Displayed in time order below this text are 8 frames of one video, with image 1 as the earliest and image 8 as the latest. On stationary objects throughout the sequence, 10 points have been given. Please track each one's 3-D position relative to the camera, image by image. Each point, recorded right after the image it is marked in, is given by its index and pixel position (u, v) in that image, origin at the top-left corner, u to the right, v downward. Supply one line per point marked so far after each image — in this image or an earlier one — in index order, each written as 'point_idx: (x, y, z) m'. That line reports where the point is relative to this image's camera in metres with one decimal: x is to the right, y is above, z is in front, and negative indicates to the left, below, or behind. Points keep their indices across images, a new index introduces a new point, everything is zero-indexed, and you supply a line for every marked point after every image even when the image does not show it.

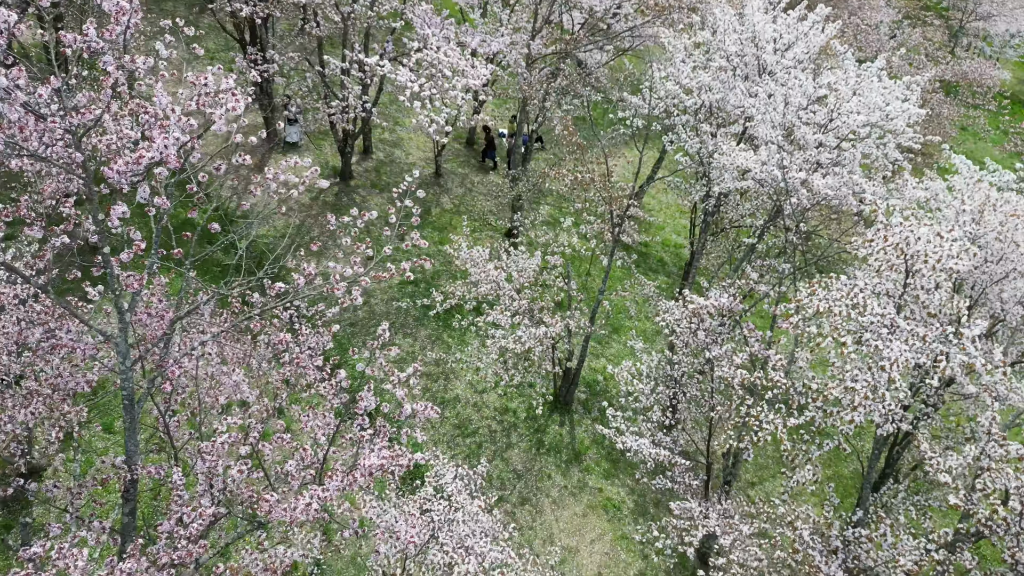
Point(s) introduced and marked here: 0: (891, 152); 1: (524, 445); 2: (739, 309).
0: (+8.6, +3.1, +15.7) m
1: (+0.3, -4.1, +18.3) m
2: (+4.6, -0.4, +14.1) m
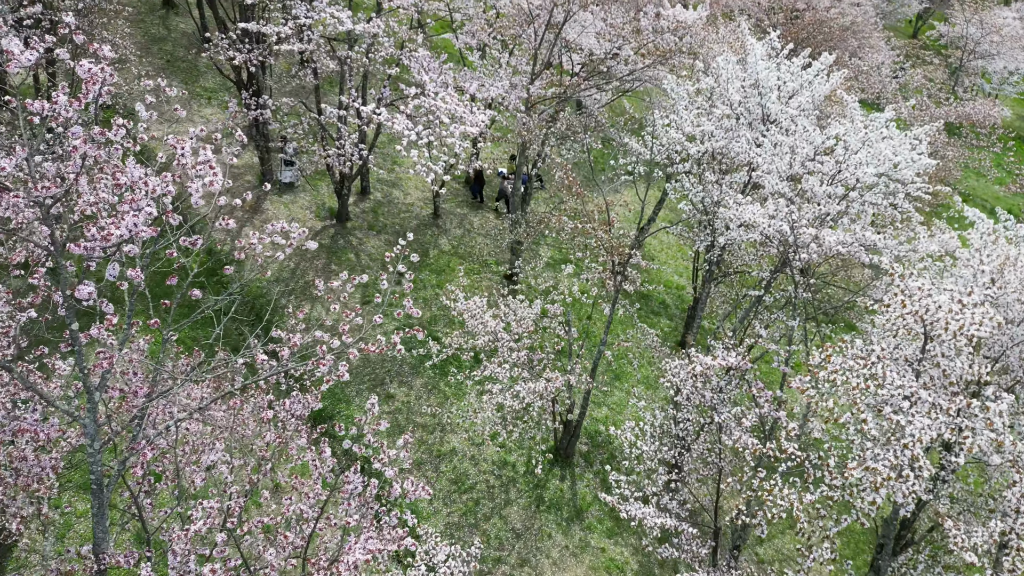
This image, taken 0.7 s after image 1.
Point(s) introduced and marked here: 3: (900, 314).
0: (+8.5, +1.9, +15.3) m
1: (+0.3, -5.4, +17.5) m
2: (+4.5, -1.5, +13.5) m
3: (+6.2, -0.4, +11.1) m
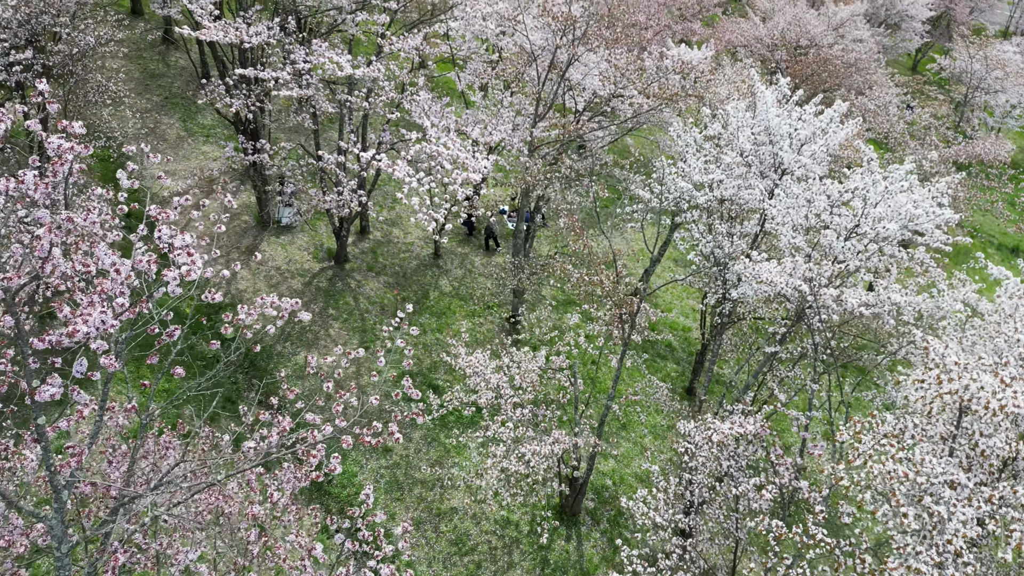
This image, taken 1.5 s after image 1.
0: (+8.6, +0.6, +14.7) m
1: (+0.4, -6.7, +16.6) m
2: (+4.6, -2.7, +12.7) m
3: (+6.3, -1.5, +10.4) m
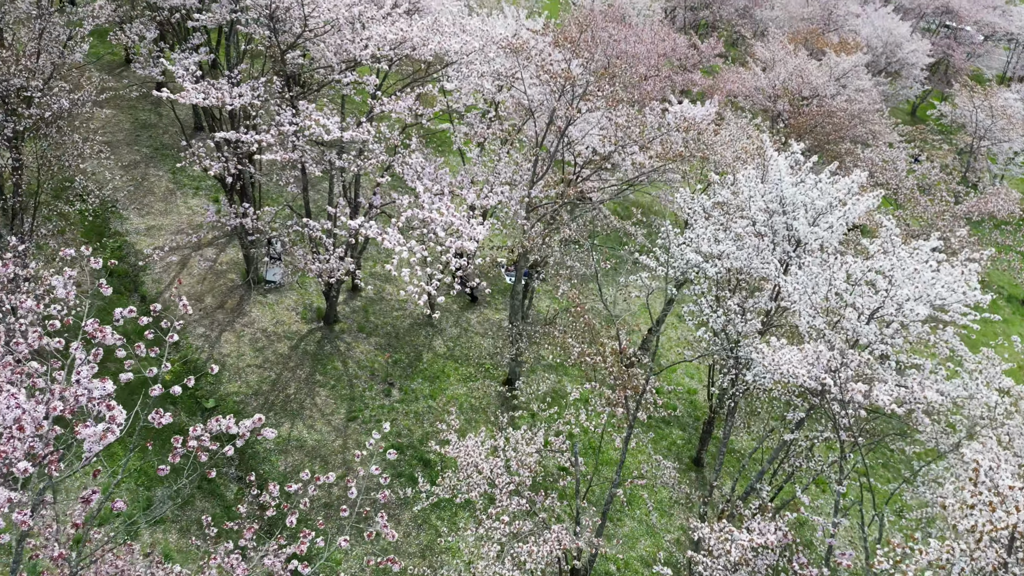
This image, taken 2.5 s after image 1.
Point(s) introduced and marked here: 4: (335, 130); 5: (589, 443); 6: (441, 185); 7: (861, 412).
0: (+8.5, -1.0, +13.5) m
1: (+0.3, -8.4, +15.1) m
2: (+4.5, -4.2, +11.4) m
3: (+6.2, -2.9, +9.2) m
4: (-4.3, +3.8, +17.0) m
5: (+2.2, -4.4, +19.8) m
6: (-1.9, +2.8, +19.0) m
7: (+6.0, -2.1, +12.0) m
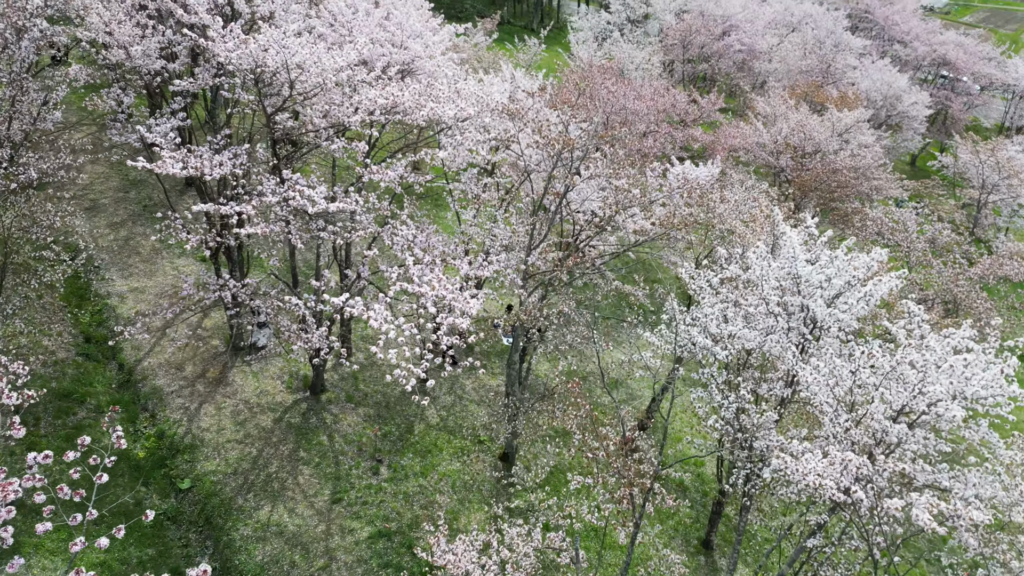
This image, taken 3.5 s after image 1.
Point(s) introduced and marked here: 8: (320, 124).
0: (+8.4, -2.7, +12.3) m
1: (+0.1, -10.1, +13.5) m
2: (+4.4, -5.7, +10.0) m
3: (+6.1, -4.3, +7.8) m
4: (-4.4, +2.0, +16.0) m
5: (+2.1, -6.4, +18.4) m
6: (-2.0, +0.9, +18.0) m
7: (+5.9, -3.7, +10.7) m
8: (-5.0, +4.3, +18.1) m
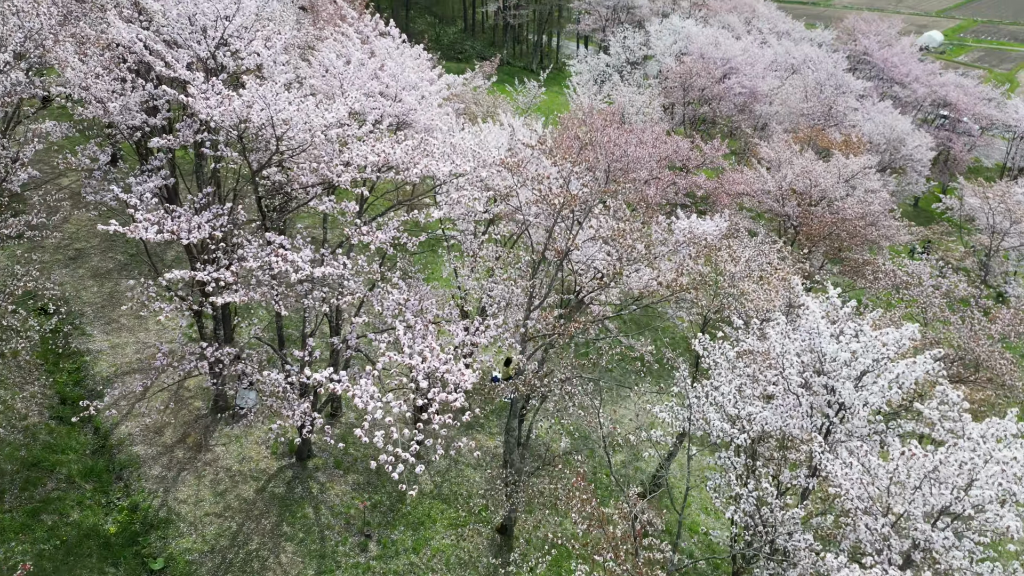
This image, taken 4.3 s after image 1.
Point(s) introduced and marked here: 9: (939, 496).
0: (+8.4, -4.0, +11.0) m
1: (+0.1, -11.5, +11.8) m
2: (+4.4, -7.0, +8.6) m
3: (+6.0, -5.5, +6.5) m
4: (-4.5, +0.4, +14.9) m
5: (+2.0, -8.0, +16.9) m
6: (-2.1, -0.8, +16.8) m
7: (+5.8, -5.0, +9.4) m
8: (-5.0, +2.6, +17.2) m
9: (+6.6, -3.2, +10.9) m
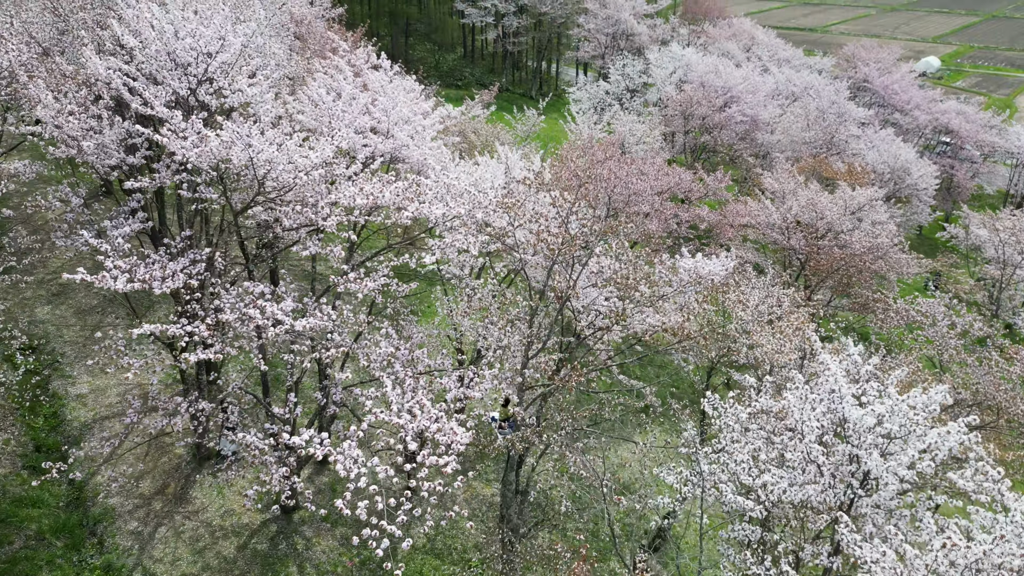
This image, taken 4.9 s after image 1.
0: (+8.3, -5.0, +9.9) m
1: (0.0, -12.5, +10.4) m
2: (+4.3, -7.9, +7.3) m
3: (+5.9, -6.3, +5.3) m
4: (-4.5, -0.6, +13.9) m
5: (+1.9, -9.2, +15.6) m
6: (-2.2, -1.9, +15.8) m
7: (+5.8, -5.9, +8.2) m
8: (-5.1, +1.5, +16.2) m
9: (+6.5, -4.1, +9.8) m
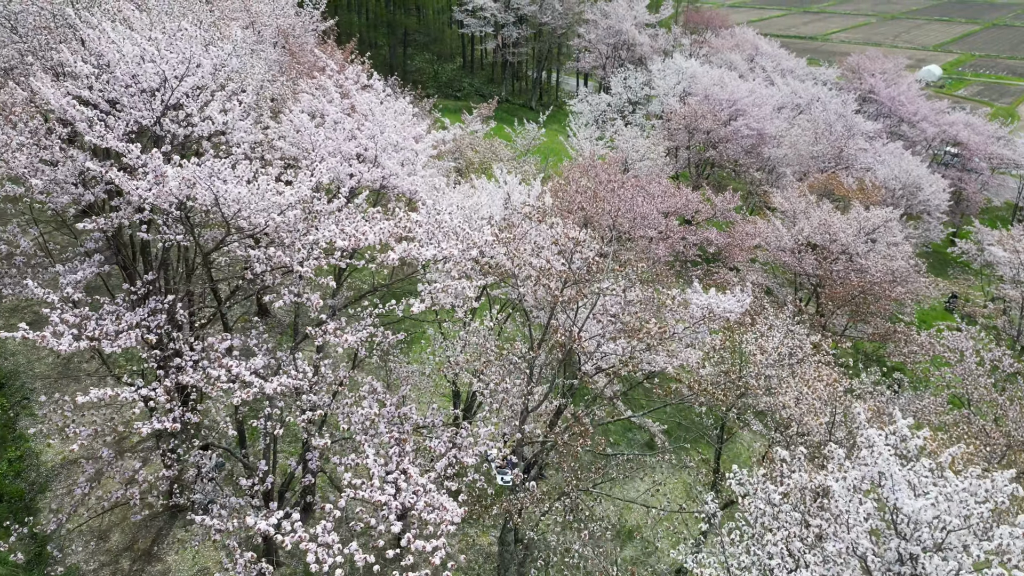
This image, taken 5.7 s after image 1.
0: (+8.3, -5.9, +8.2) m
1: (0.0, -13.5, +8.7) m
2: (+4.3, -8.8, +5.7) m
3: (+5.9, -7.2, +3.6) m
4: (-4.6, -1.7, +12.3) m
5: (+1.9, -10.2, +13.9) m
6: (-2.2, -3.0, +14.2) m
7: (+5.7, -6.8, +6.5) m
8: (-5.2, +0.4, +14.6) m
9: (+6.4, -5.1, +8.1) m
